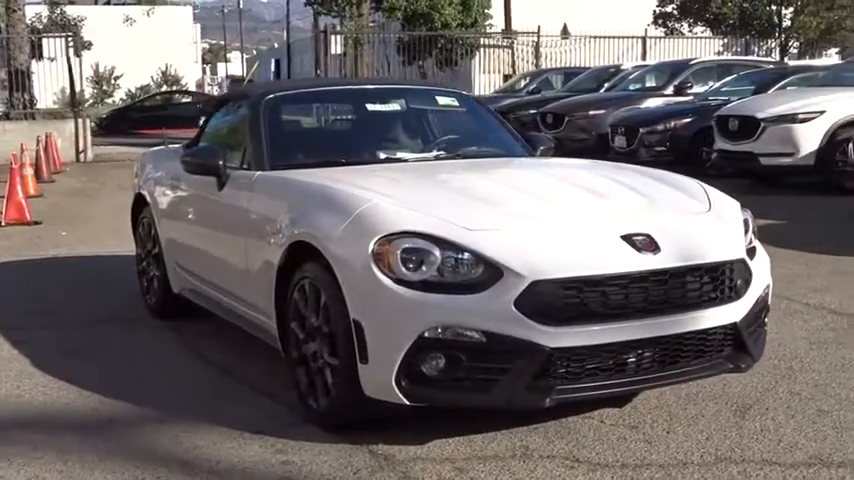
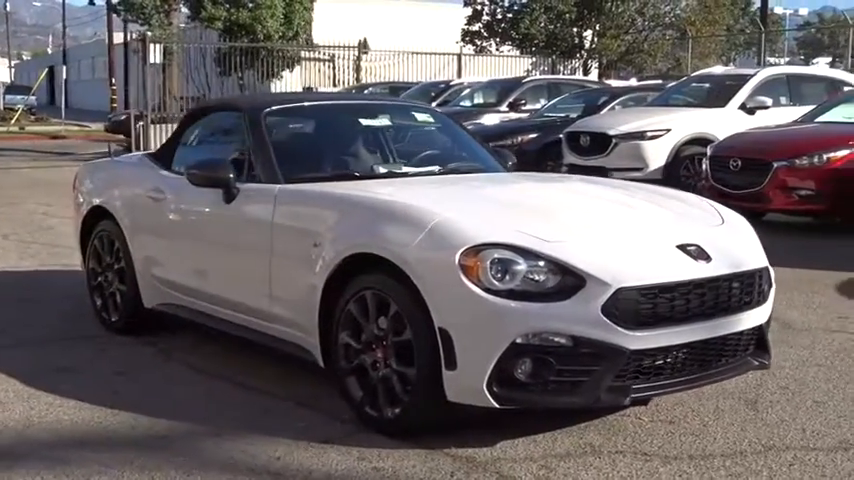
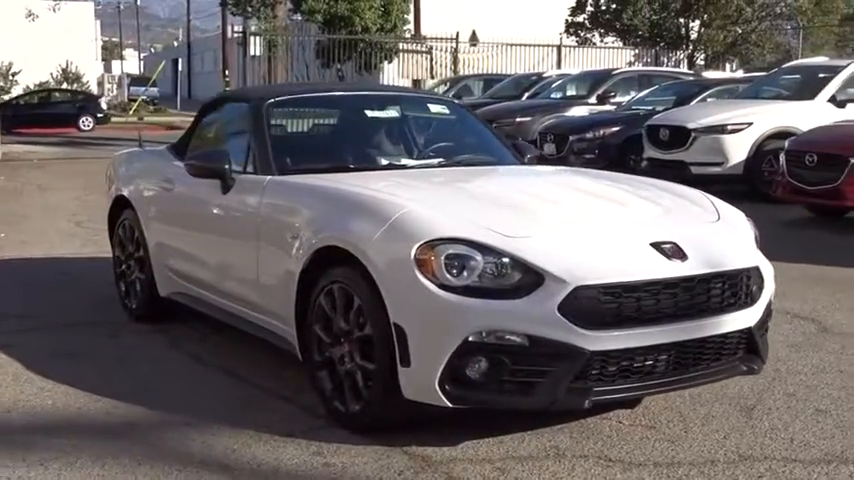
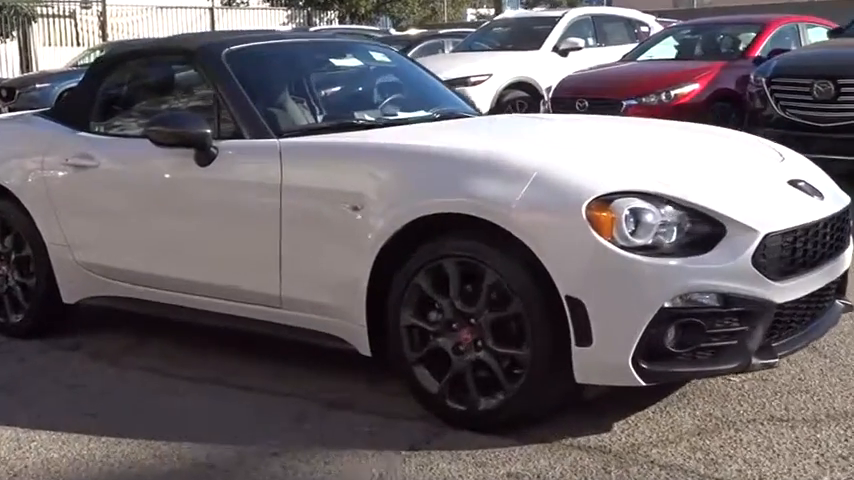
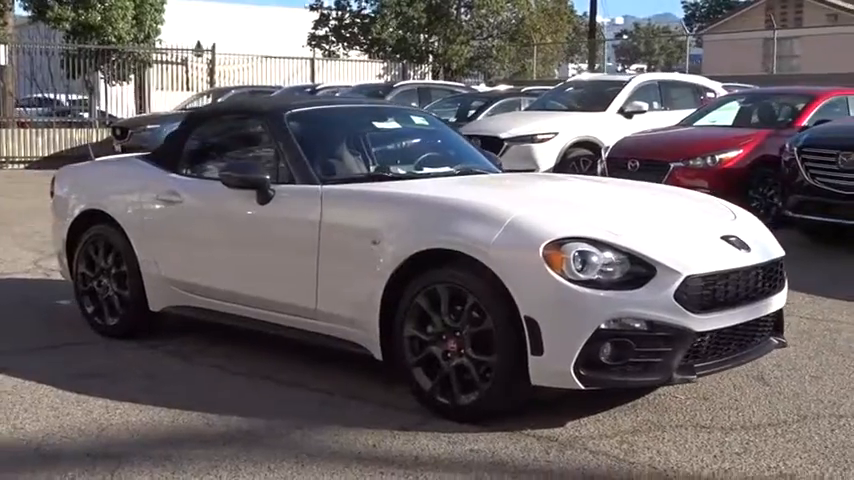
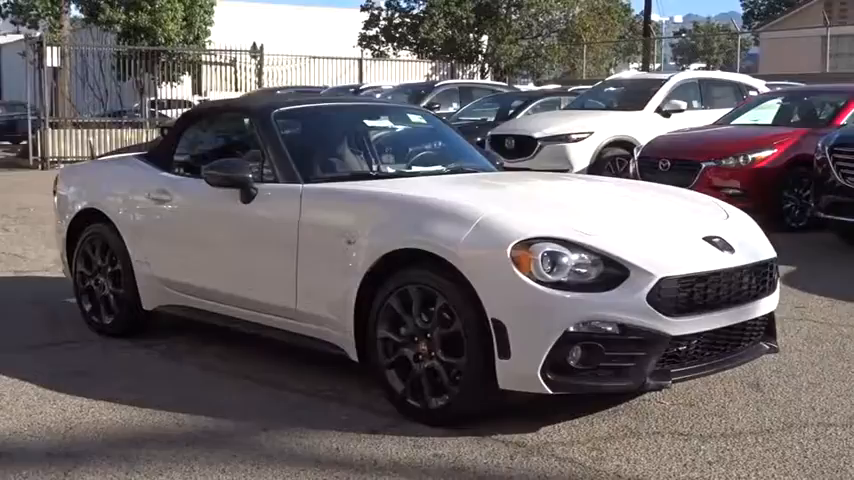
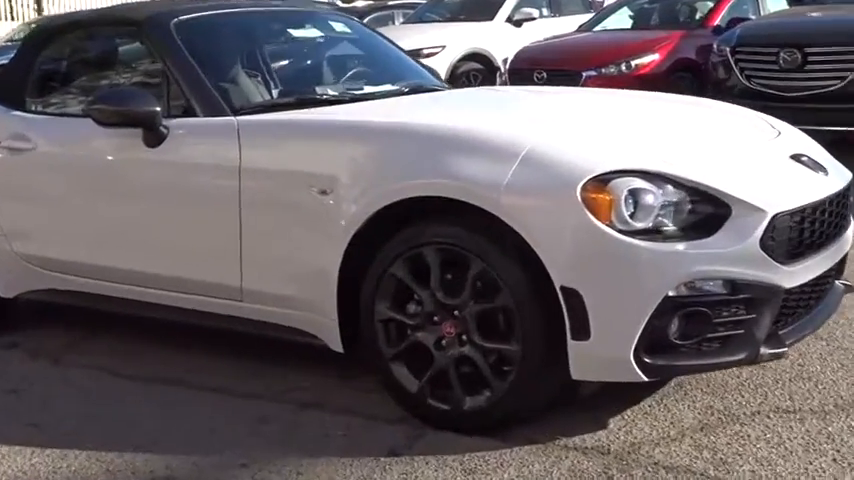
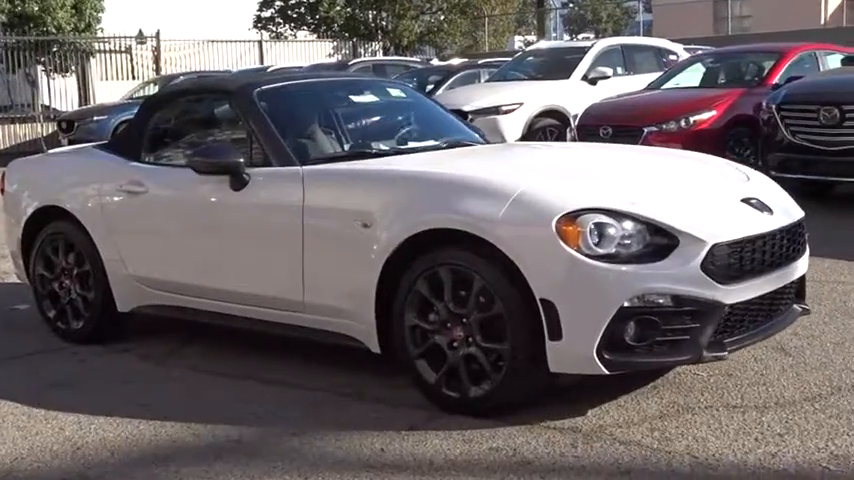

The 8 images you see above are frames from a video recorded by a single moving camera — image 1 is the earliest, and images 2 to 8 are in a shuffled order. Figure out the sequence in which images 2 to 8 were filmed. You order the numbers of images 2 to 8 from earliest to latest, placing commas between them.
3, 2, 6, 5, 8, 4, 7
